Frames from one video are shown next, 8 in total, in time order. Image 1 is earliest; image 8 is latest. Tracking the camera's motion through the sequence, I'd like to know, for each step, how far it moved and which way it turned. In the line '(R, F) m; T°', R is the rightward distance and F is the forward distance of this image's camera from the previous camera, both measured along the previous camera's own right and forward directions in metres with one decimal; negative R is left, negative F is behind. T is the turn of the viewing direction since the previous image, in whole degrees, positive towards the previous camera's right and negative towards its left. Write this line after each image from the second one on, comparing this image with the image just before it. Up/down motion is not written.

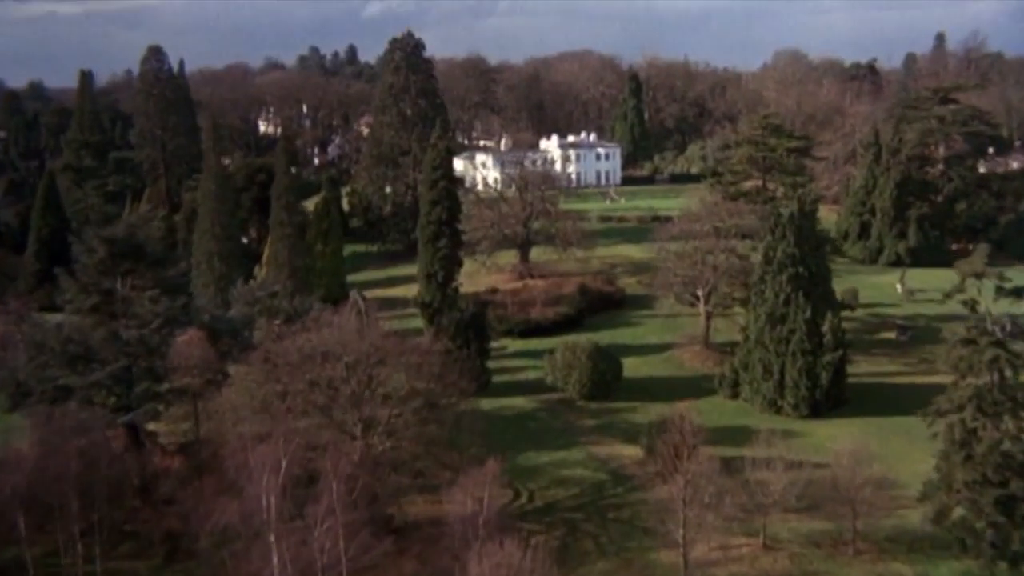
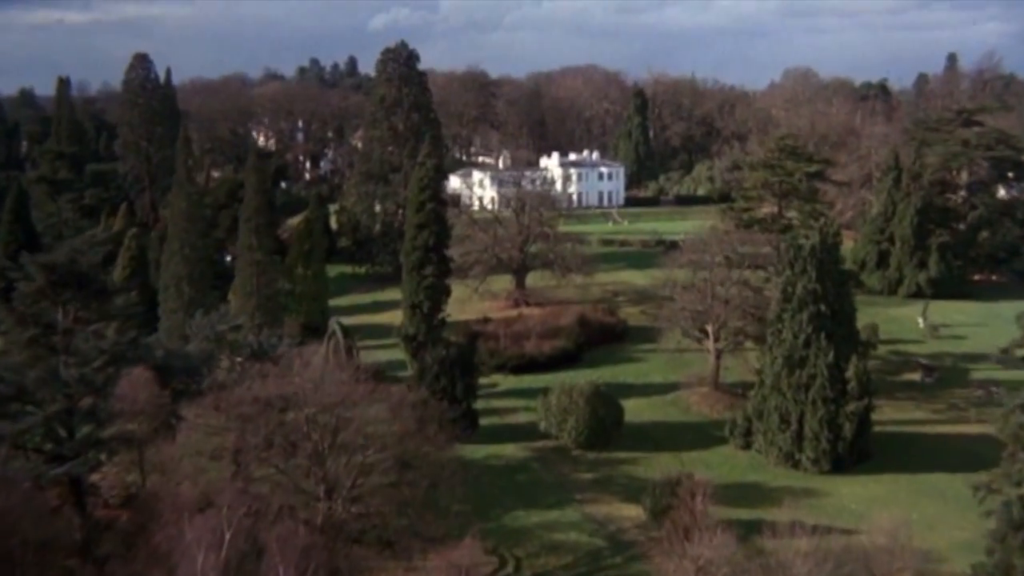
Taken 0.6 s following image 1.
(+0.2, +3.1) m; 0°
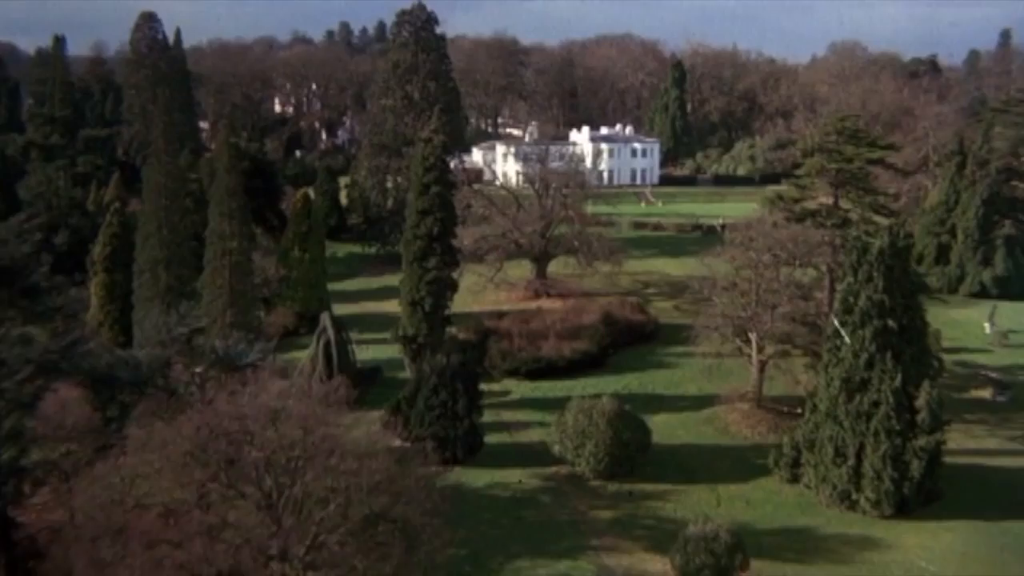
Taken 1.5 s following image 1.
(+0.3, +4.3) m; -1°
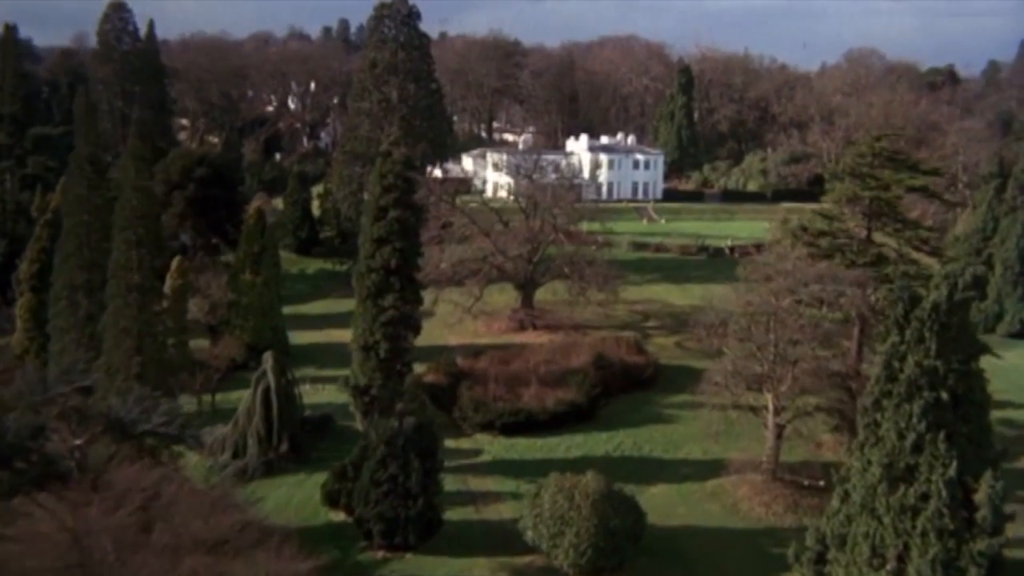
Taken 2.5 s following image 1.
(+0.5, +4.7) m; 0°
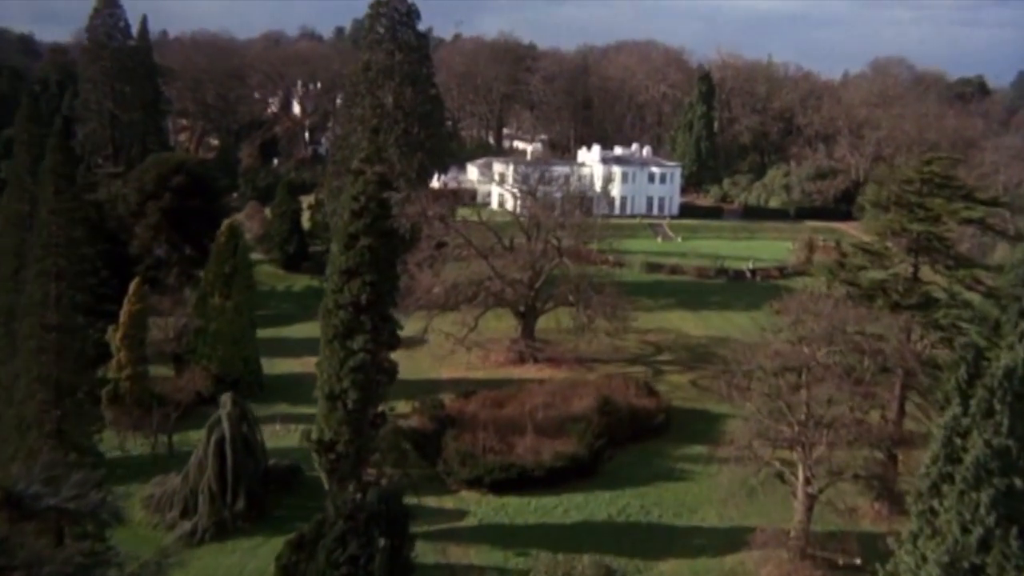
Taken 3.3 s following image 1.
(+0.3, +3.4) m; -1°
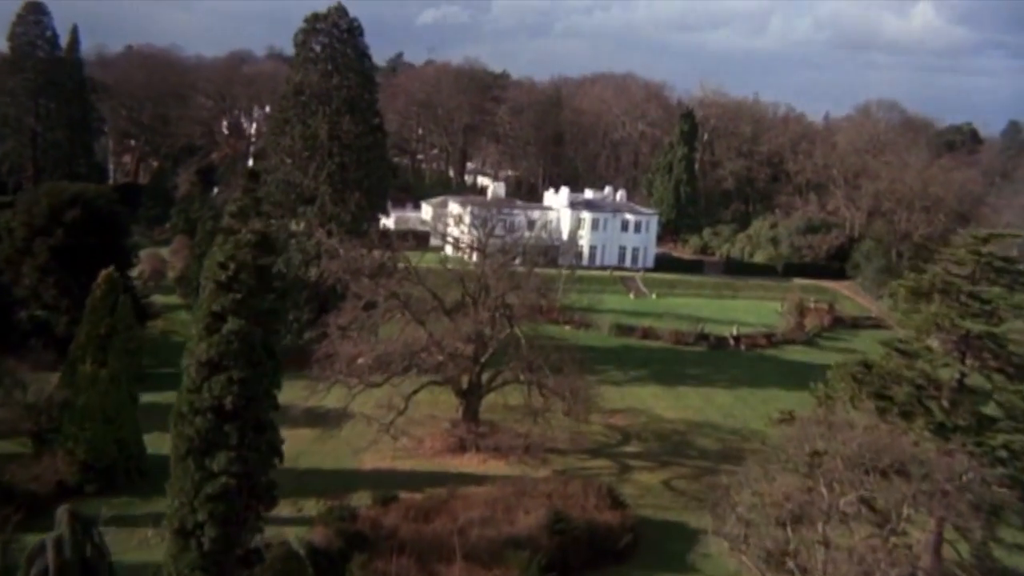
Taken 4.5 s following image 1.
(+0.5, +5.4) m; +1°
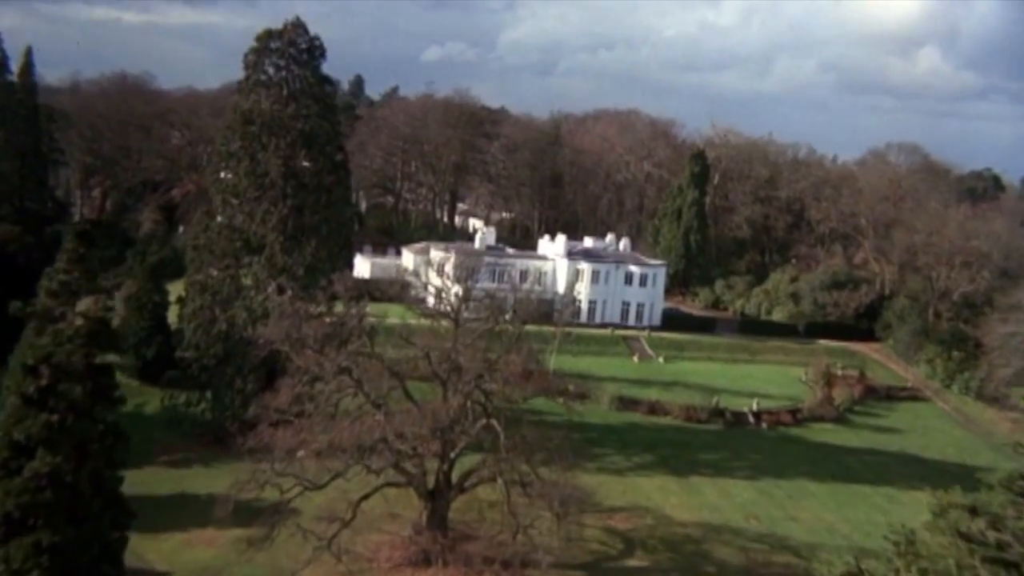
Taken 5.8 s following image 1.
(+0.3, +5.2) m; 0°
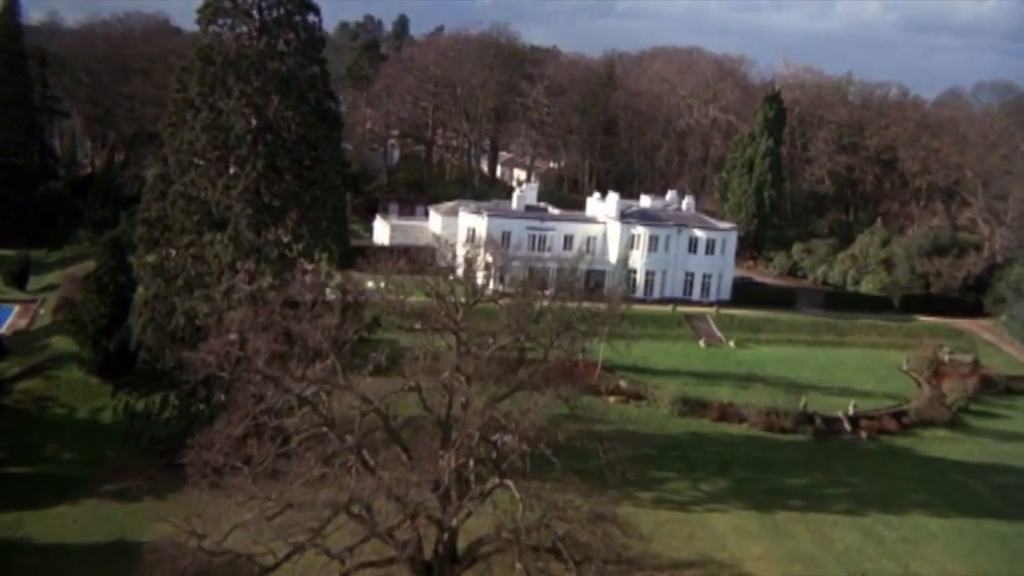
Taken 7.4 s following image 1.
(+0.3, +6.2) m; -2°
